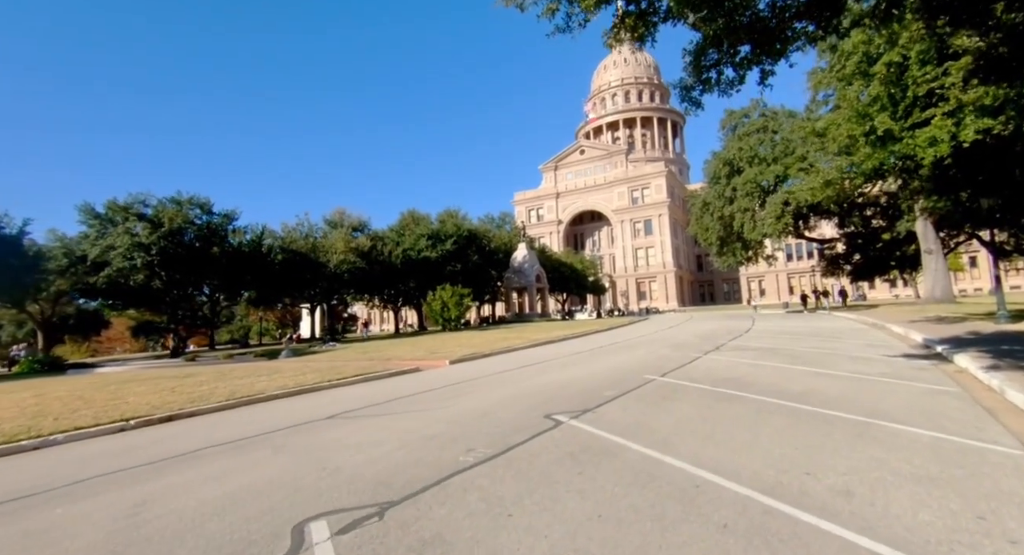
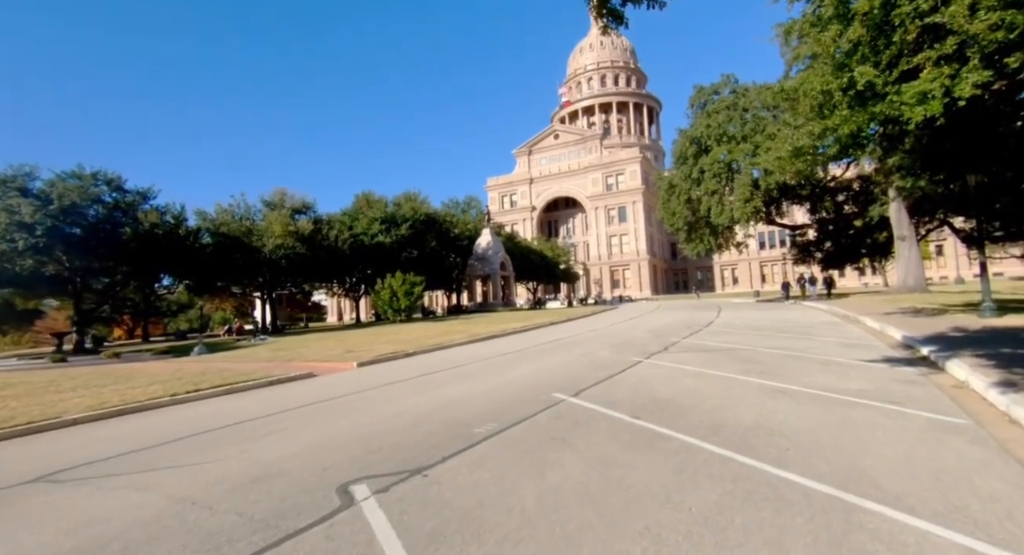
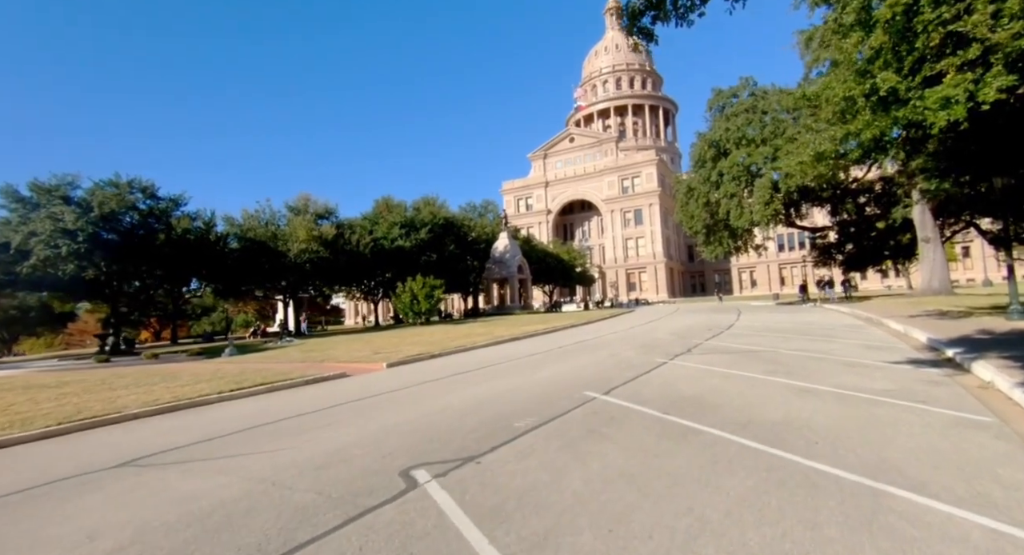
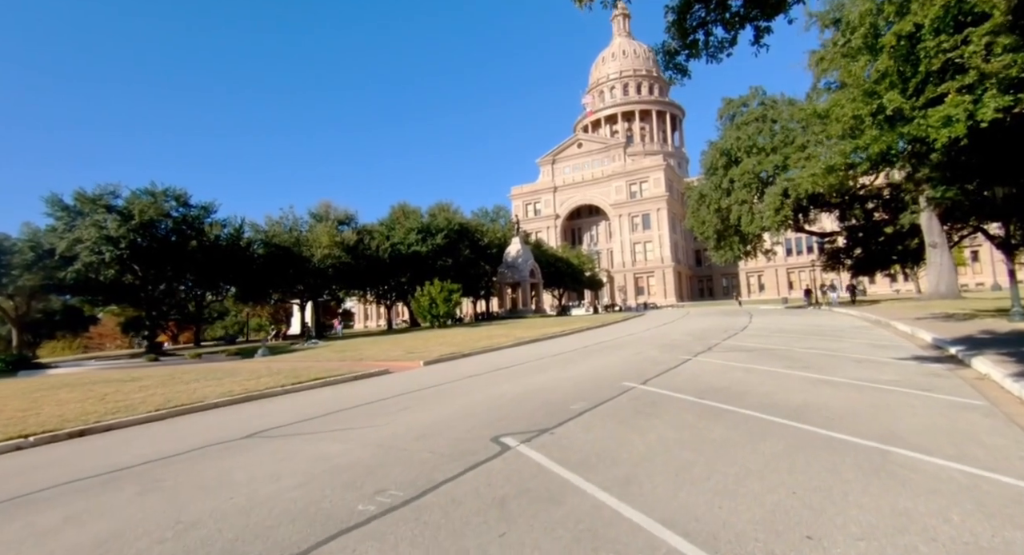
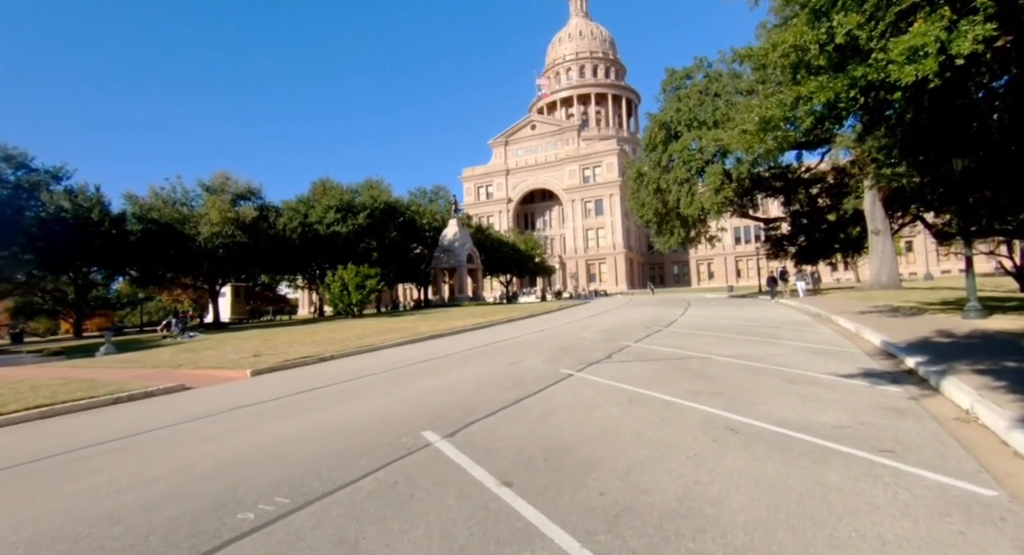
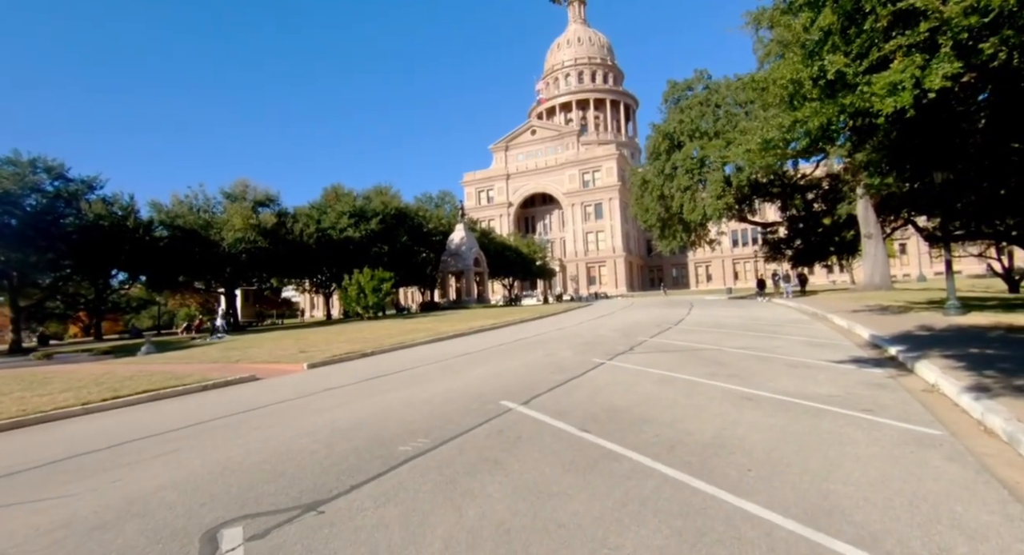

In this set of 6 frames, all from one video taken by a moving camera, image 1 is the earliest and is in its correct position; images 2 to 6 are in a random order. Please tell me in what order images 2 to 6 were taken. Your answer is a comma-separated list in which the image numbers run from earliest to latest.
4, 3, 2, 6, 5
